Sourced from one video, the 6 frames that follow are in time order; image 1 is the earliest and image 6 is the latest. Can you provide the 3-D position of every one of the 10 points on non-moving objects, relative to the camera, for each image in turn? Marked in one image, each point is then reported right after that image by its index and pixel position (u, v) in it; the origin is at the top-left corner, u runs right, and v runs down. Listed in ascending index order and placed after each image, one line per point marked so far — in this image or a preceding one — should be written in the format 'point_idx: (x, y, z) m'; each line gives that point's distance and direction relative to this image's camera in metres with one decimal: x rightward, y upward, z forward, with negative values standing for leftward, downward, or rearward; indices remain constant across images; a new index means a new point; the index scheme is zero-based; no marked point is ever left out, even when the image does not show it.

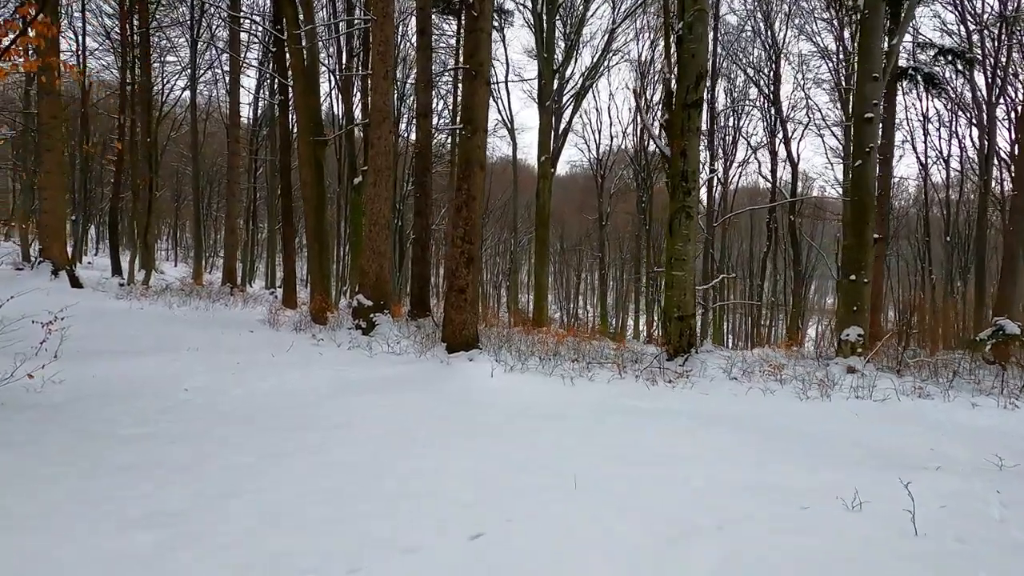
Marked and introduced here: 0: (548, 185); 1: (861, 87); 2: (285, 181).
0: (+1.2, +3.3, +17.1) m
1: (+6.2, +3.5, +9.5) m
2: (-6.0, +2.9, +14.2) m
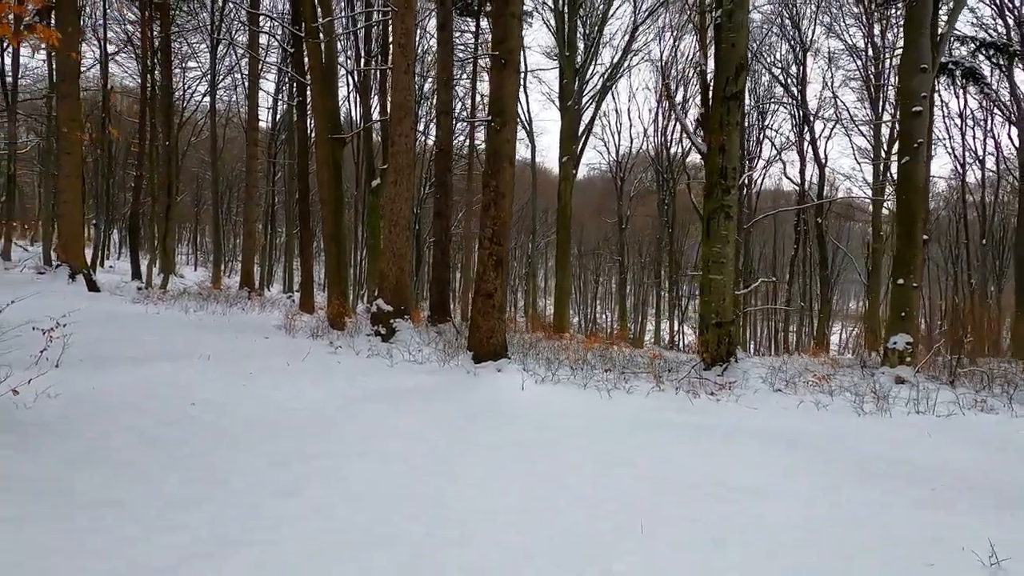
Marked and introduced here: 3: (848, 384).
0: (+1.8, +3.1, +16.7) m
1: (+6.6, +3.5, +8.9) m
2: (-5.4, +2.7, +13.9) m
3: (+4.7, -1.3, +7.5) m
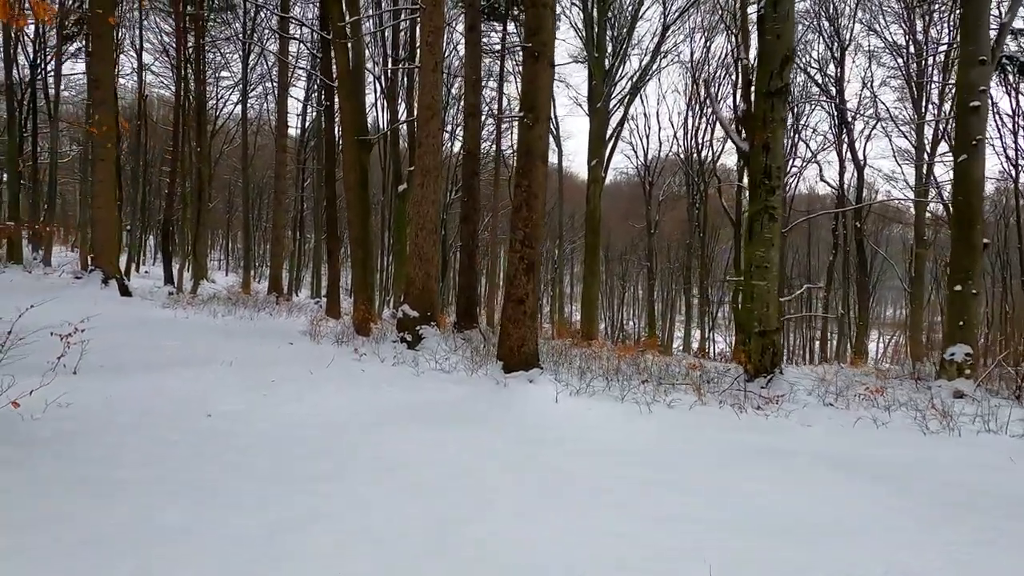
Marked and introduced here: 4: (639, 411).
0: (+2.7, +3.0, +16.3) m
1: (+7.1, +3.3, +8.4) m
2: (-4.7, +2.6, +13.9) m
3: (+5.1, -1.4, +6.9) m
4: (+1.4, -1.3, +5.8) m
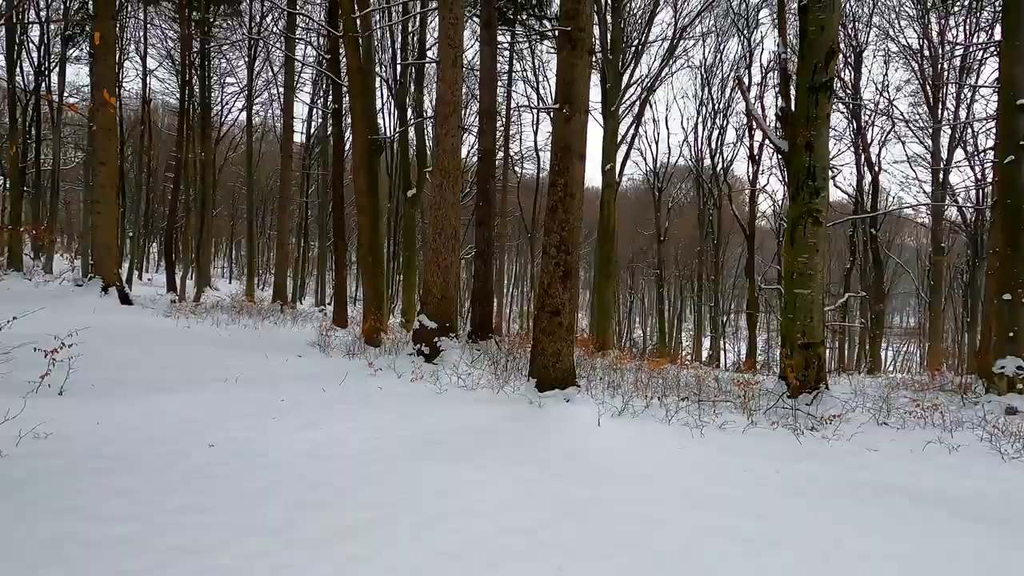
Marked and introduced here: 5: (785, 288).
0: (+3.0, +2.7, +15.9) m
1: (+7.4, +3.2, +7.9) m
2: (-4.4, +2.4, +13.5) m
3: (+5.4, -1.5, +6.4) m
4: (+1.7, -1.4, +5.3) m
5: (+3.3, 0.0, +6.5) m
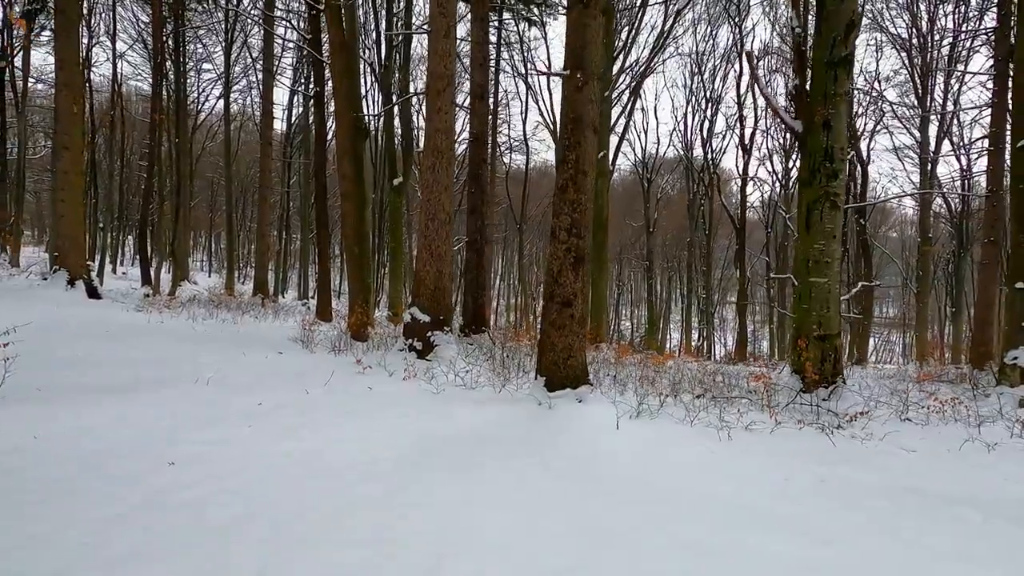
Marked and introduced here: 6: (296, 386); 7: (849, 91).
0: (+2.7, +3.0, +15.5) m
1: (+7.3, +3.4, +7.6) m
2: (-4.6, +2.6, +12.9) m
3: (+5.4, -1.4, +6.2) m
4: (+1.7, -1.3, +4.9) m
5: (+3.3, +0.1, +6.1) m
6: (-2.4, -1.1, +6.0) m
7: (+3.7, +2.1, +5.9) m
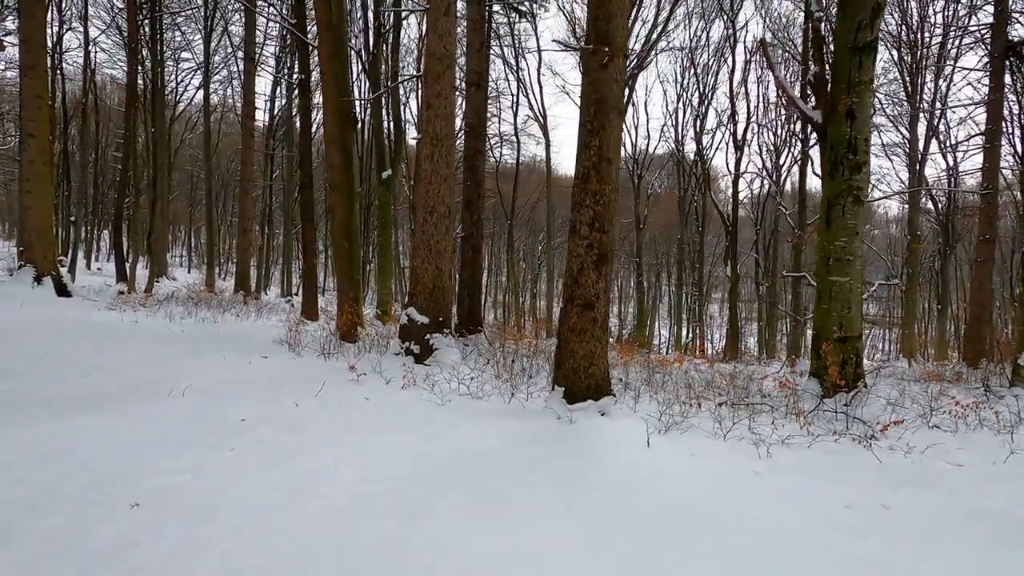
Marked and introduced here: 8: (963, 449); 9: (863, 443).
0: (+2.5, +3.0, +15.1) m
1: (+7.3, +3.4, +7.4) m
2: (-4.7, +2.7, +12.4) m
3: (+5.4, -1.4, +5.9) m
4: (+1.8, -1.3, +4.5) m
5: (+3.3, +0.1, +5.8) m
6: (-2.4, -1.0, +5.5) m
7: (+3.7, +2.1, +5.5) m
8: (+3.8, -1.4, +4.6) m
9: (+2.9, -1.3, +4.7) m
